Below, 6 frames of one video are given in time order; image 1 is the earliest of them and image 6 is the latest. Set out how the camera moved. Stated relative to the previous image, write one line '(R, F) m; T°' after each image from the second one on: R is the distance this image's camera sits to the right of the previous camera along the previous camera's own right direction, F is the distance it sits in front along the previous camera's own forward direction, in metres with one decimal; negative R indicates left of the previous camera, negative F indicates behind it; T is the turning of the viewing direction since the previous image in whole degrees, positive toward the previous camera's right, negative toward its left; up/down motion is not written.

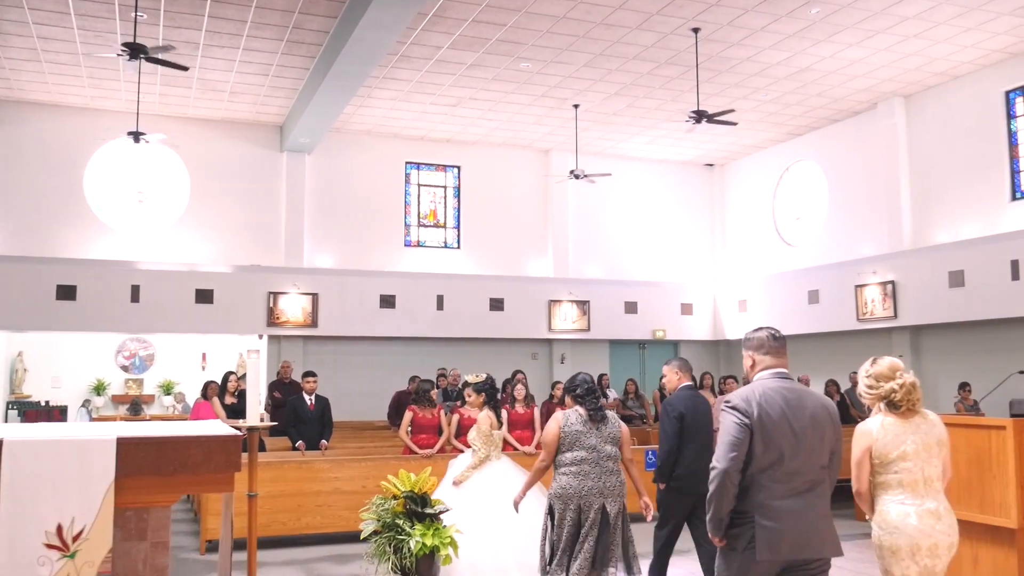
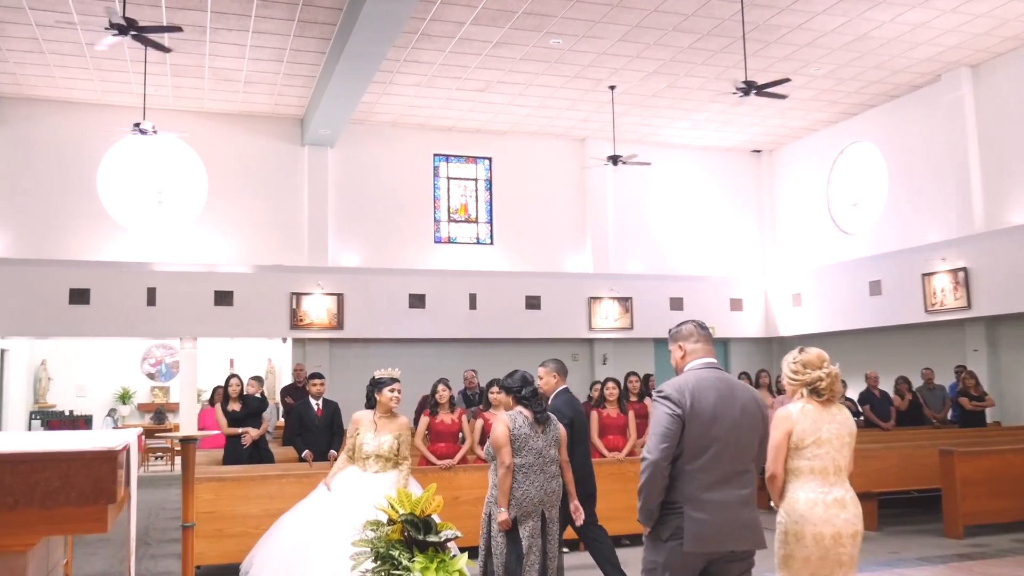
(+0.1, +0.9) m; -3°
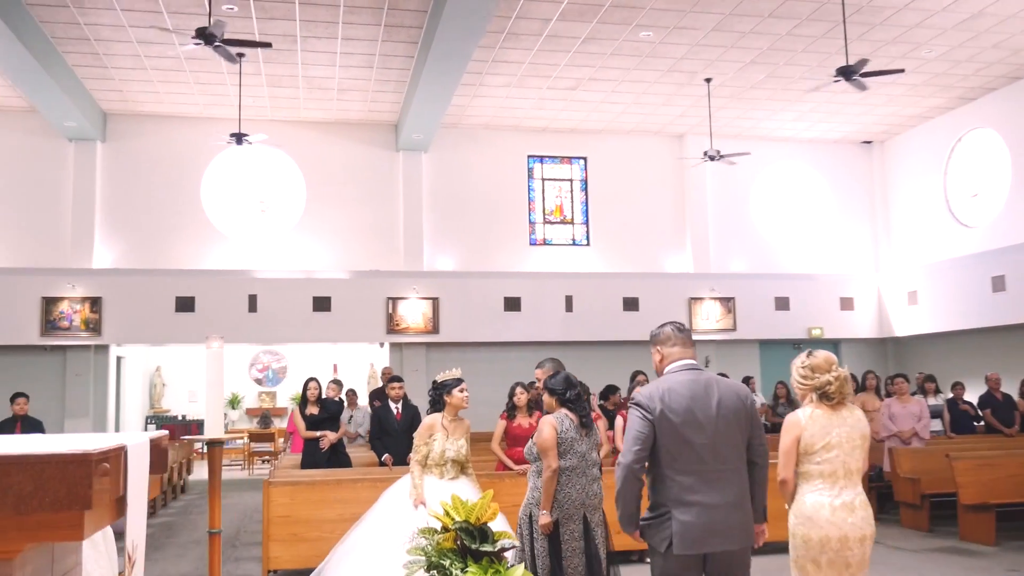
(+0.2, +0.2) m; -7°
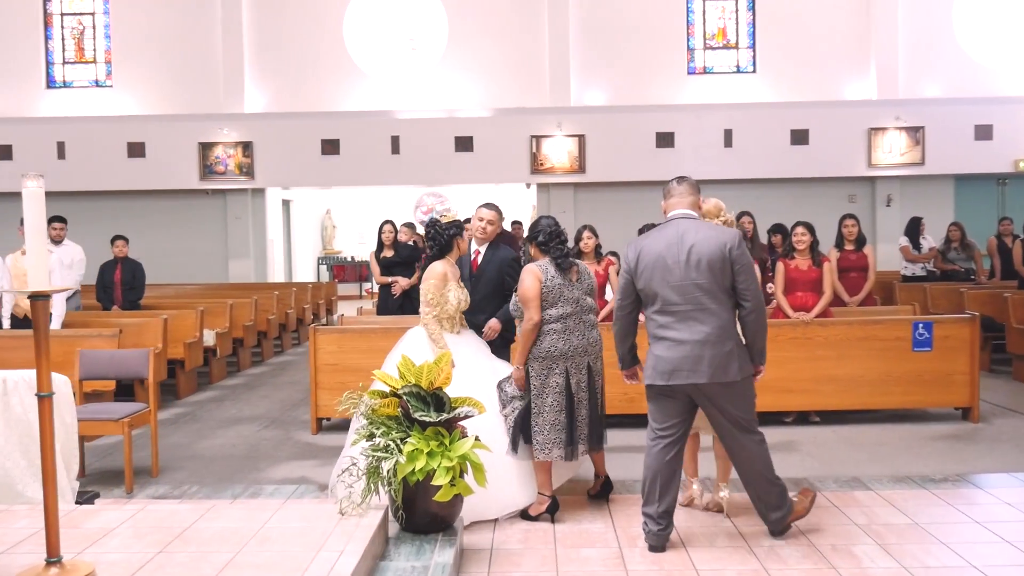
(+0.9, +0.8) m; -13°
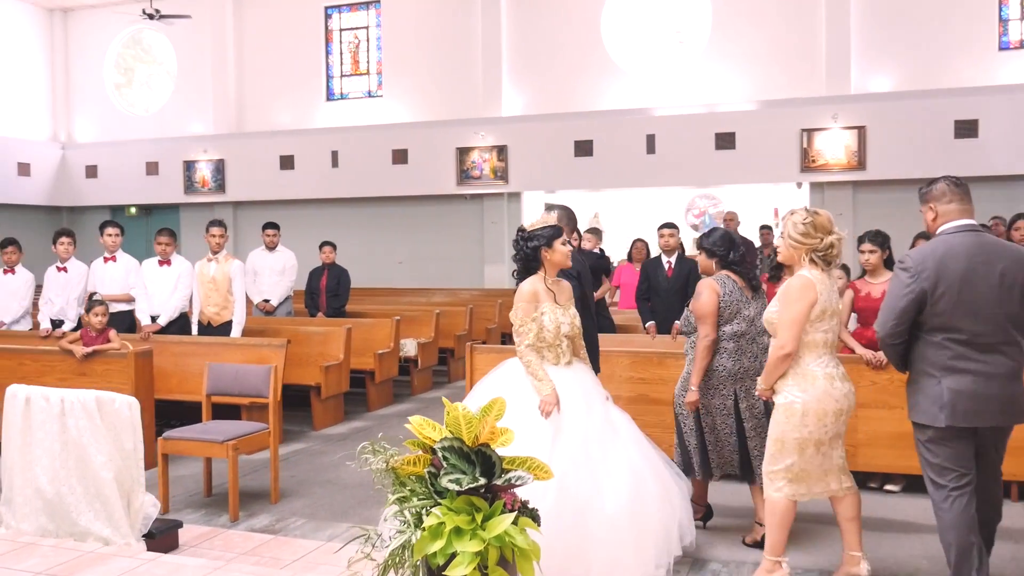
(+0.6, +0.9) m; -18°
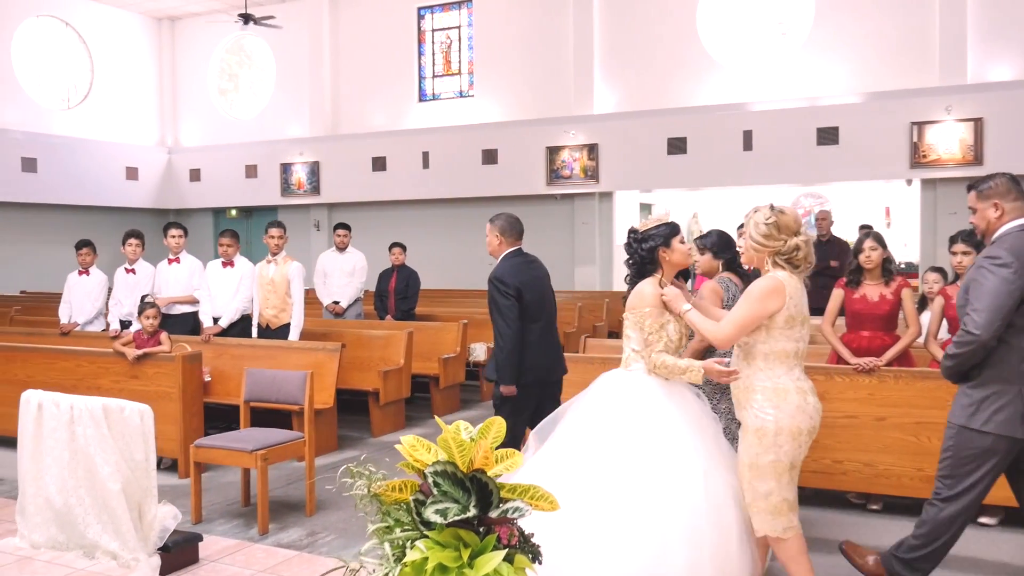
(+0.3, +0.3) m; -7°
